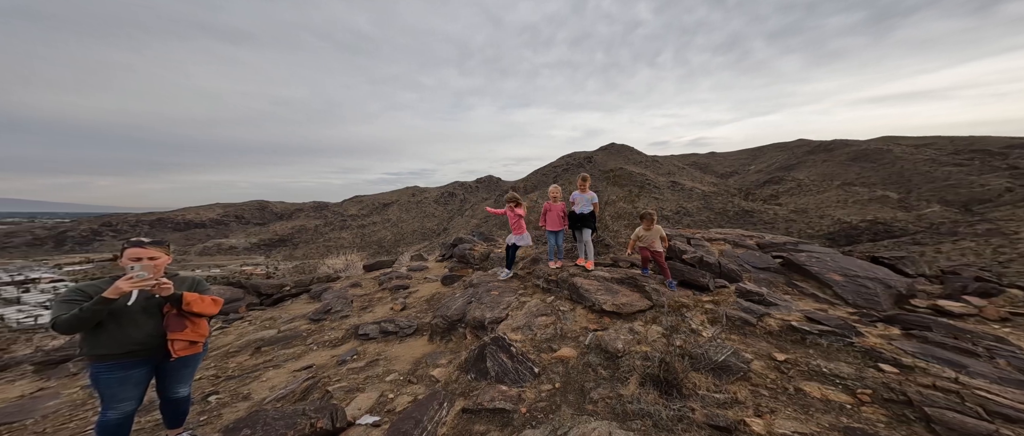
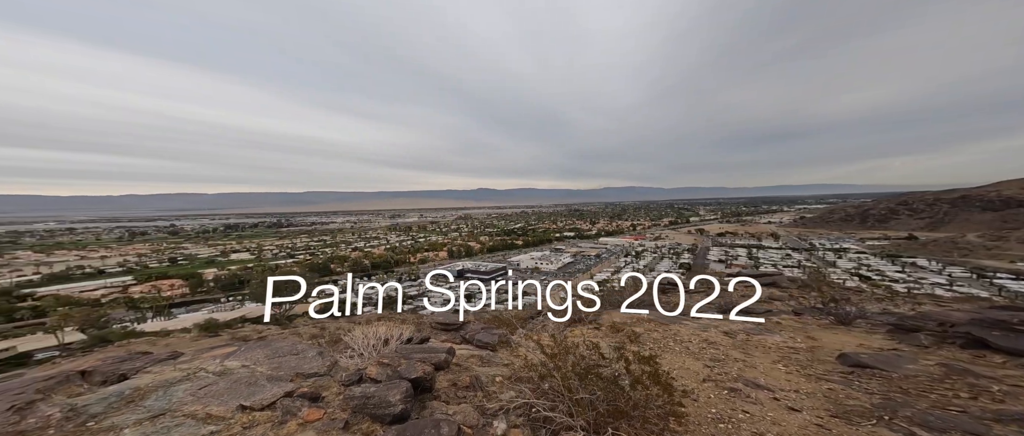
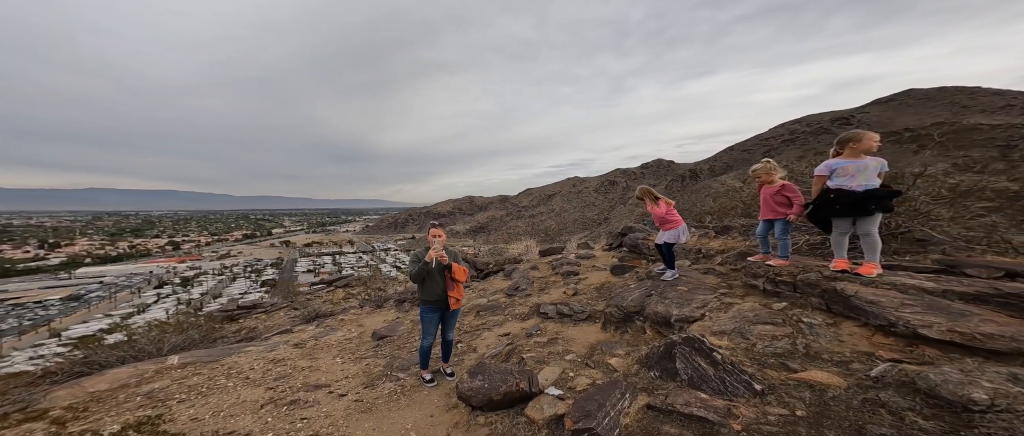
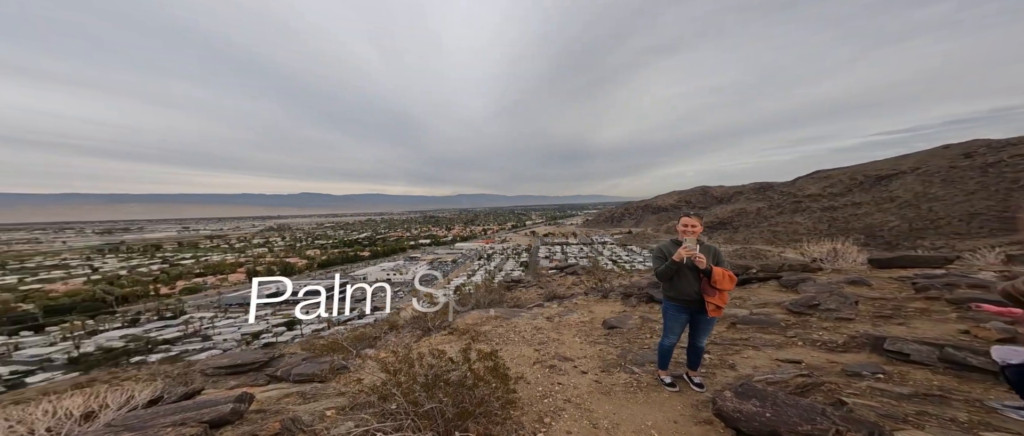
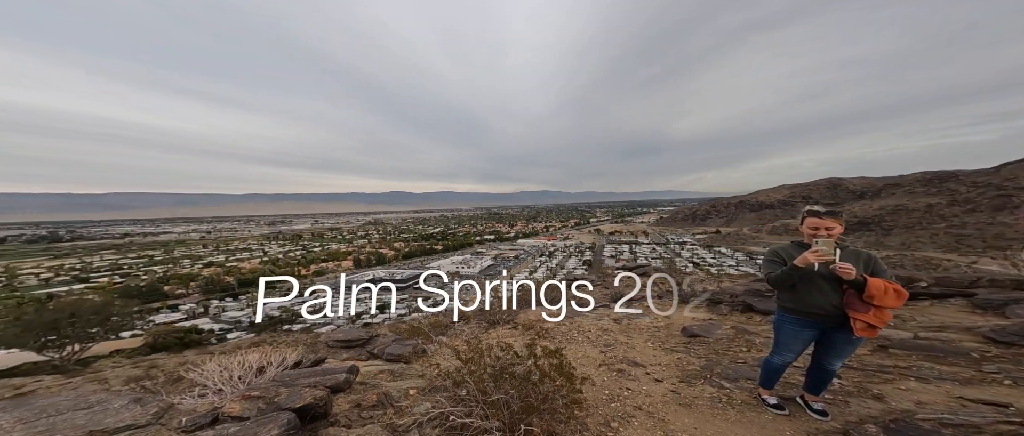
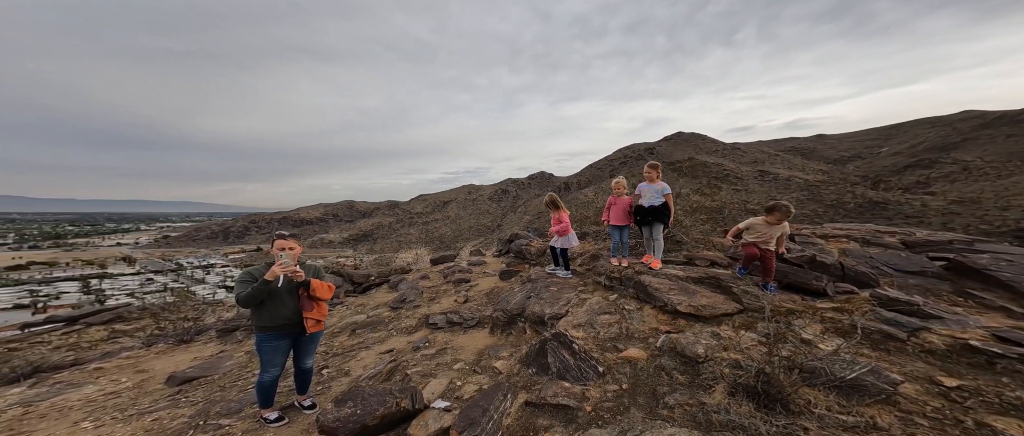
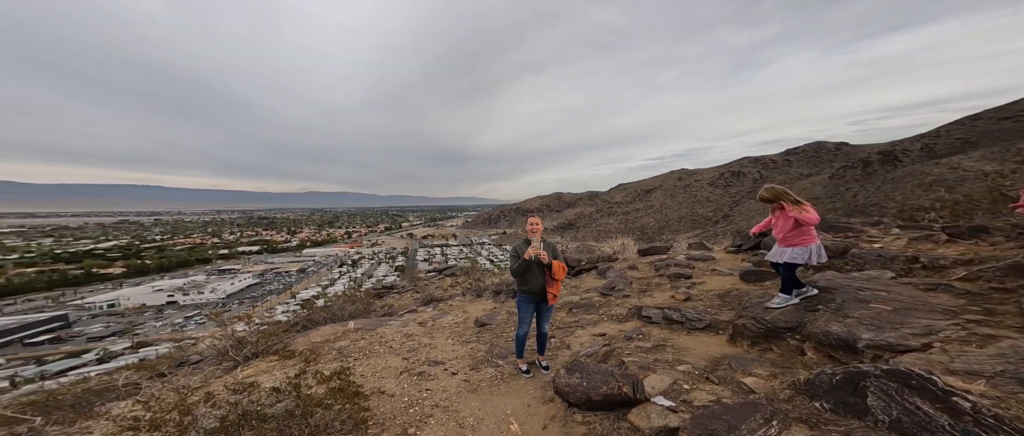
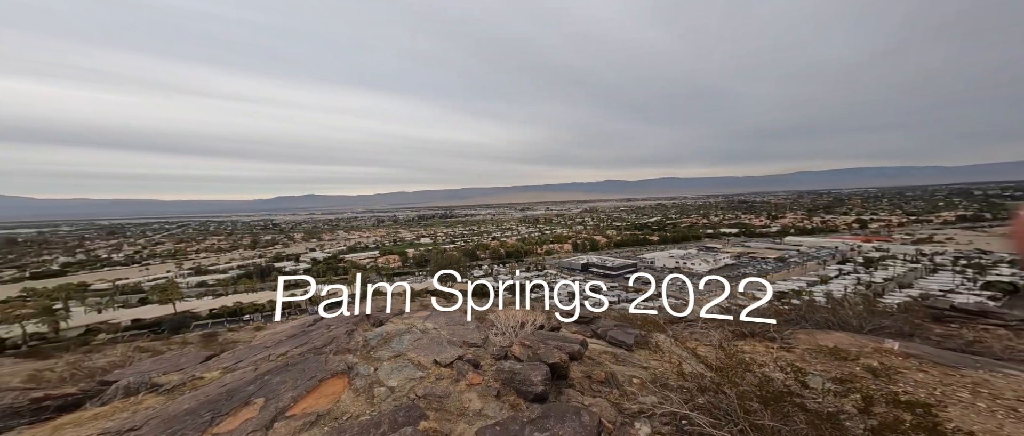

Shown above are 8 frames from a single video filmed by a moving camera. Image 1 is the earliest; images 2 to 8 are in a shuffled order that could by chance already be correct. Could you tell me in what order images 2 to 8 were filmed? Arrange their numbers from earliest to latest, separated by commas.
6, 3, 7, 4, 5, 2, 8
